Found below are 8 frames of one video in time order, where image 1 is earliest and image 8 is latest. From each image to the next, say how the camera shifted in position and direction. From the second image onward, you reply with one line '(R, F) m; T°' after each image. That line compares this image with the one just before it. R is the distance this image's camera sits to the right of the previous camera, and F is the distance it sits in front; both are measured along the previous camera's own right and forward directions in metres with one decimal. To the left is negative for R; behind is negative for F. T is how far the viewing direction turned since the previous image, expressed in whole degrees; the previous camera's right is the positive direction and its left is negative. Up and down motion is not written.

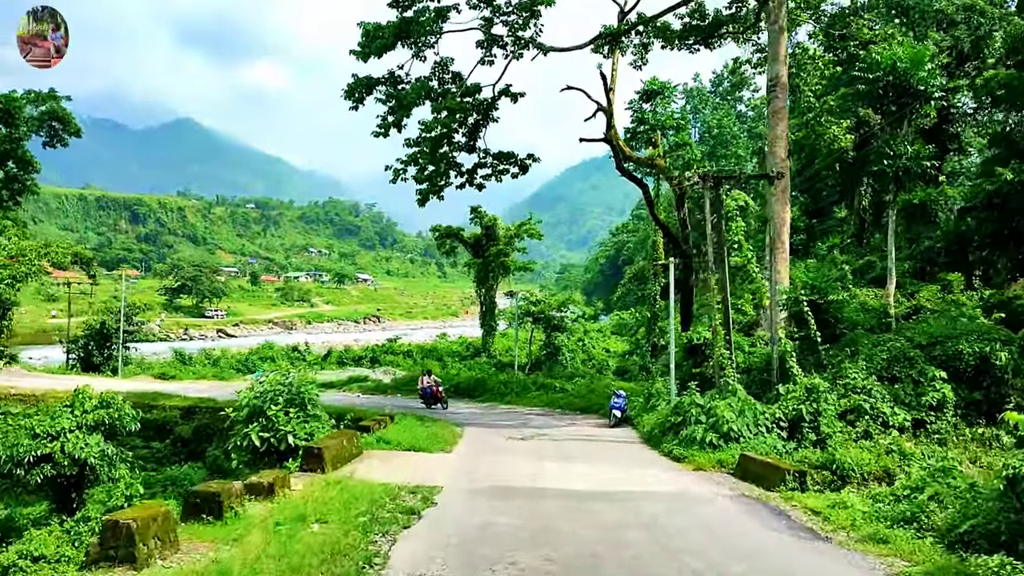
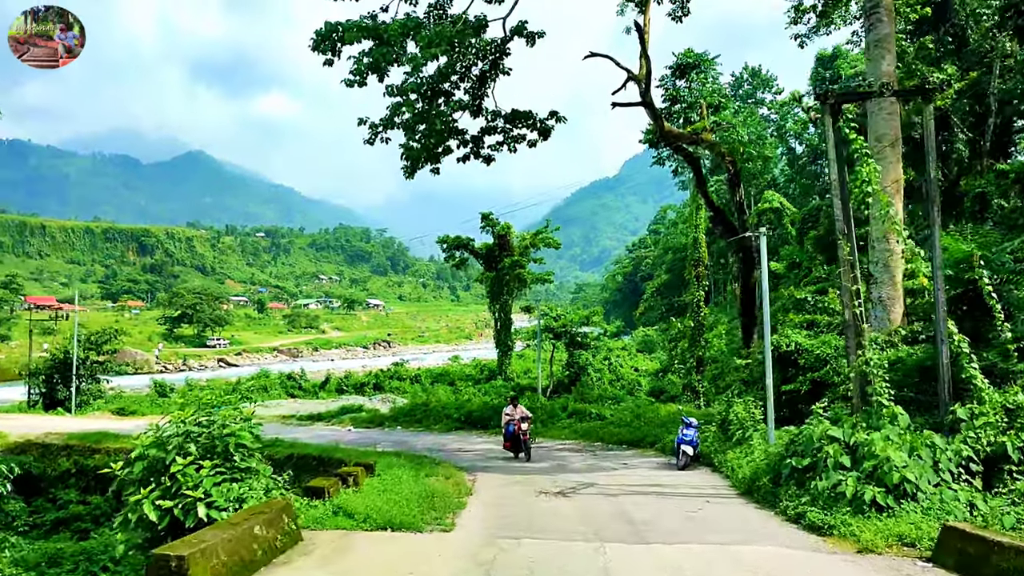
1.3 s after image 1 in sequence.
(-0.1, +4.0) m; -1°
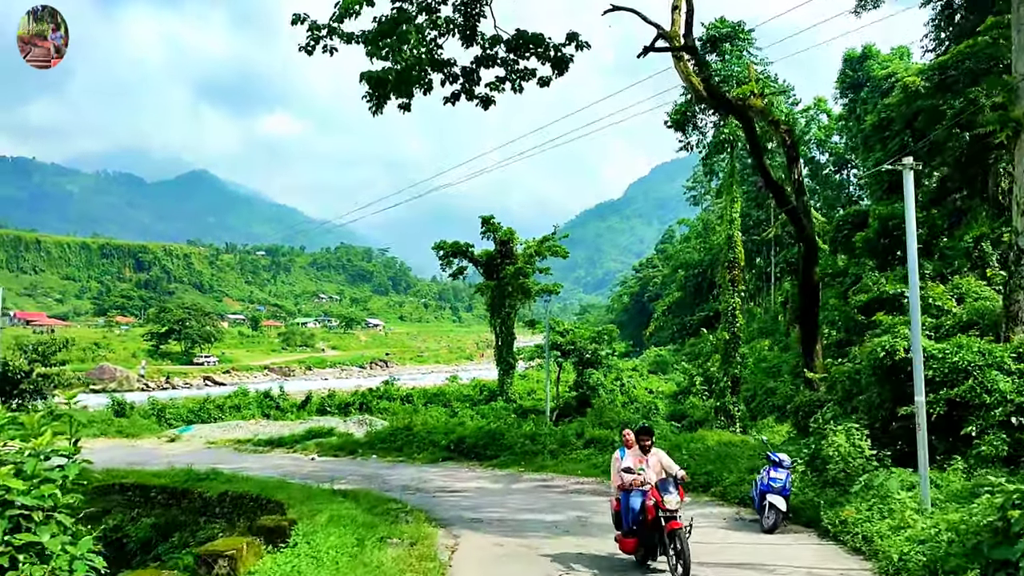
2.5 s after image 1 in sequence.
(0.0, +3.5) m; 0°
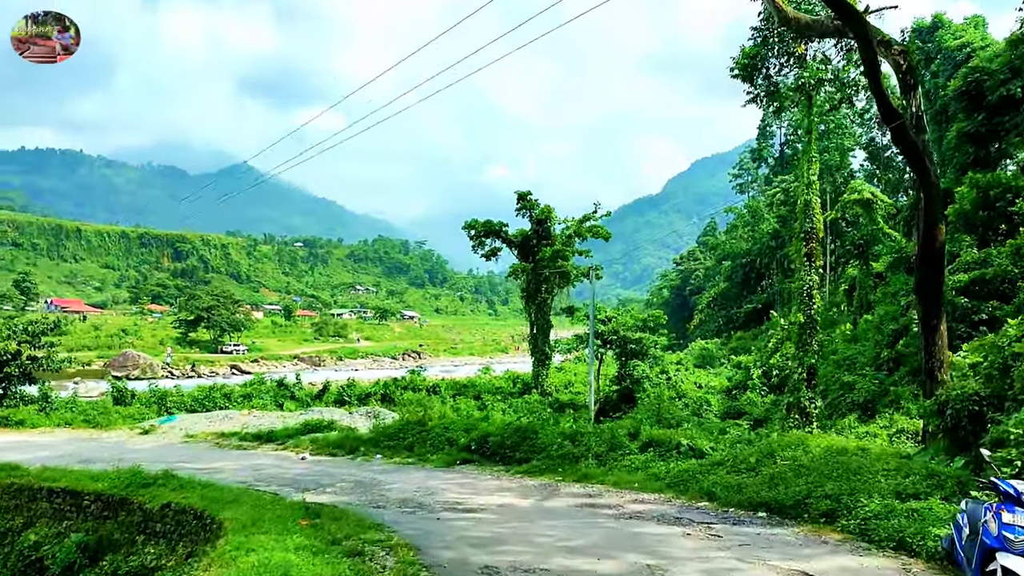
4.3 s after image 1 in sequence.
(0.0, +3.0) m; -2°
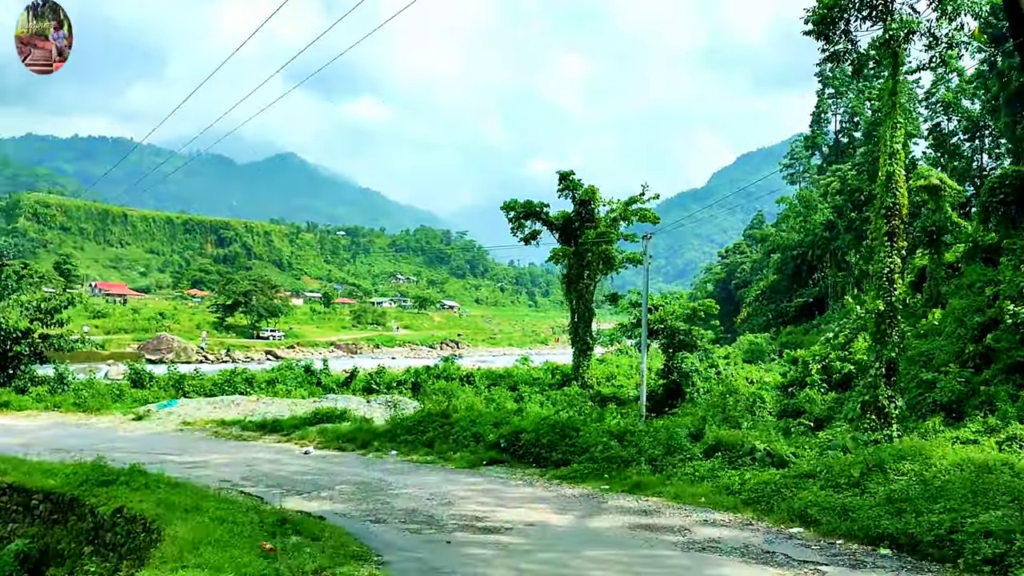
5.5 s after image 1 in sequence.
(0.0, +1.9) m; -3°
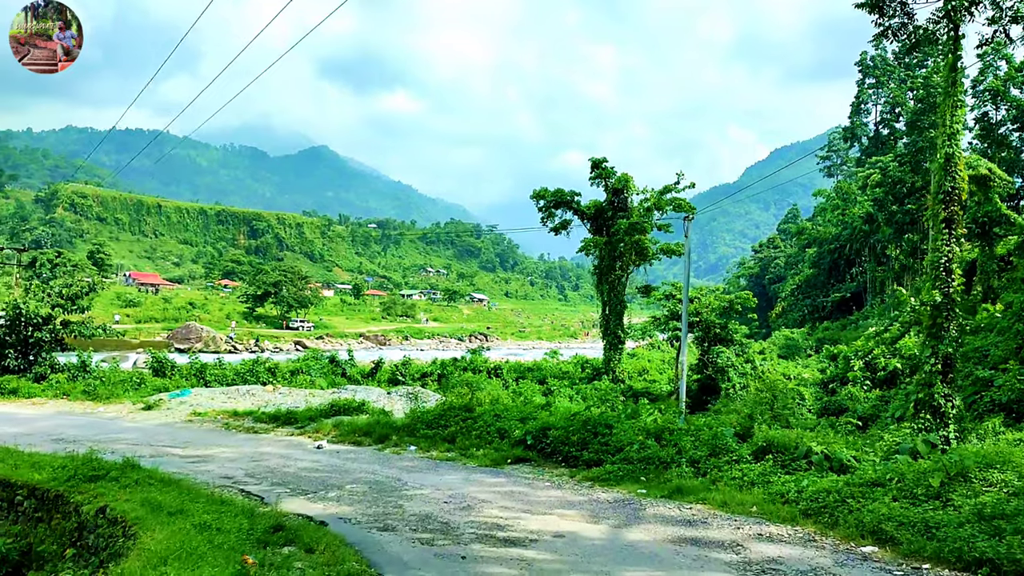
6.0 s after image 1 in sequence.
(0.0, +0.8) m; -2°
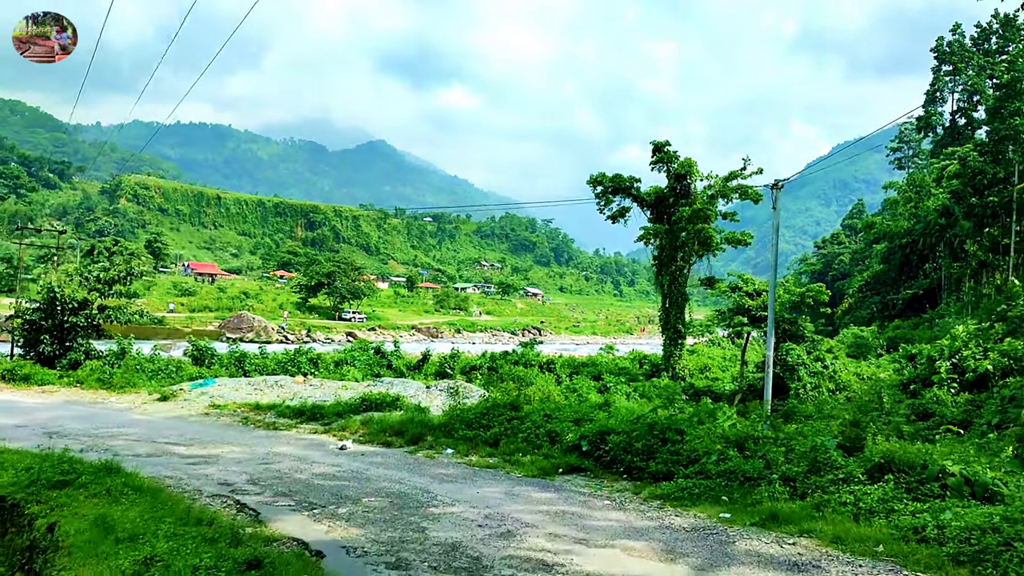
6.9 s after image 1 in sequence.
(0.0, +1.4) m; -4°
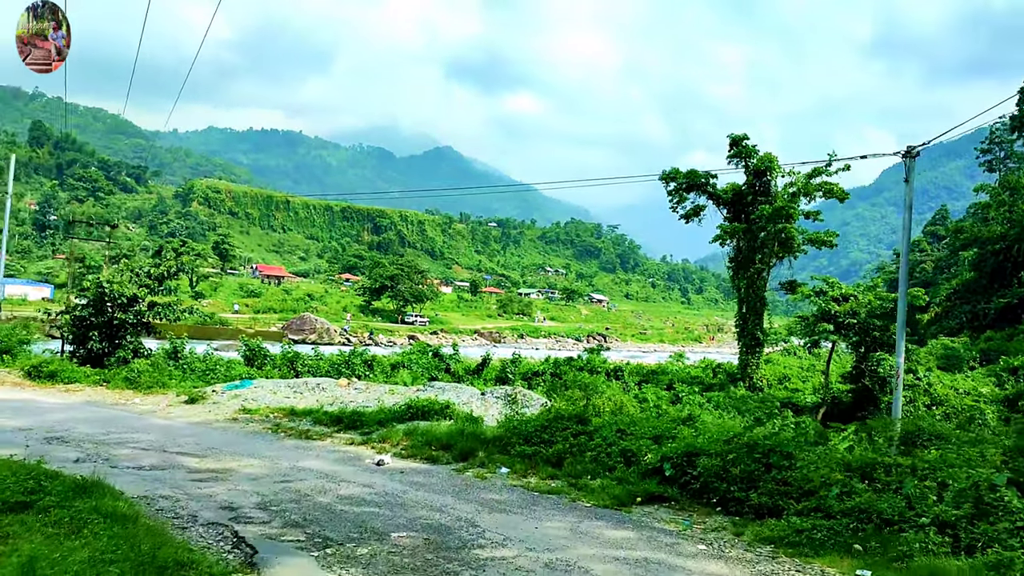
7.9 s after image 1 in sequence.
(0.0, +1.4) m; -4°
